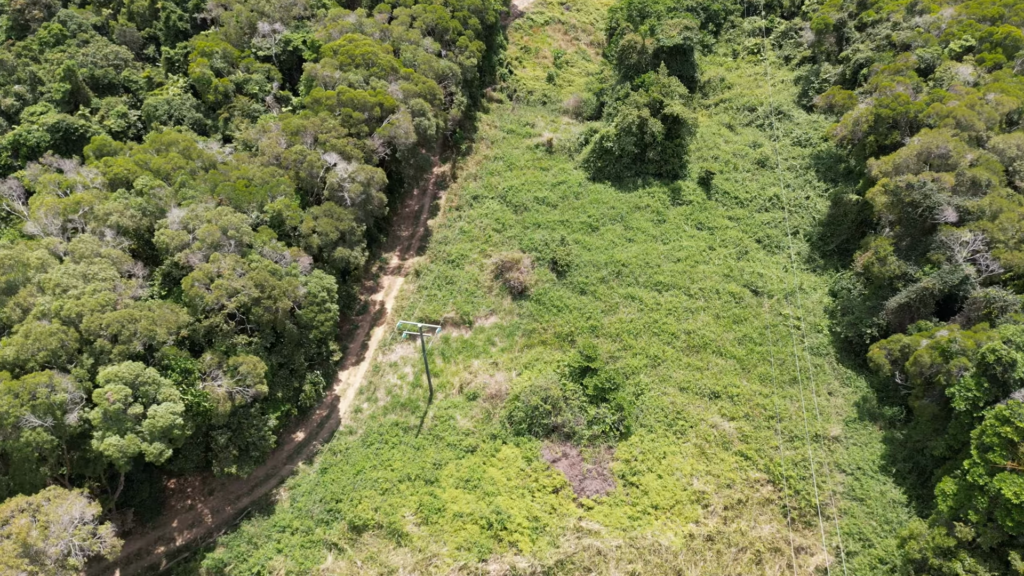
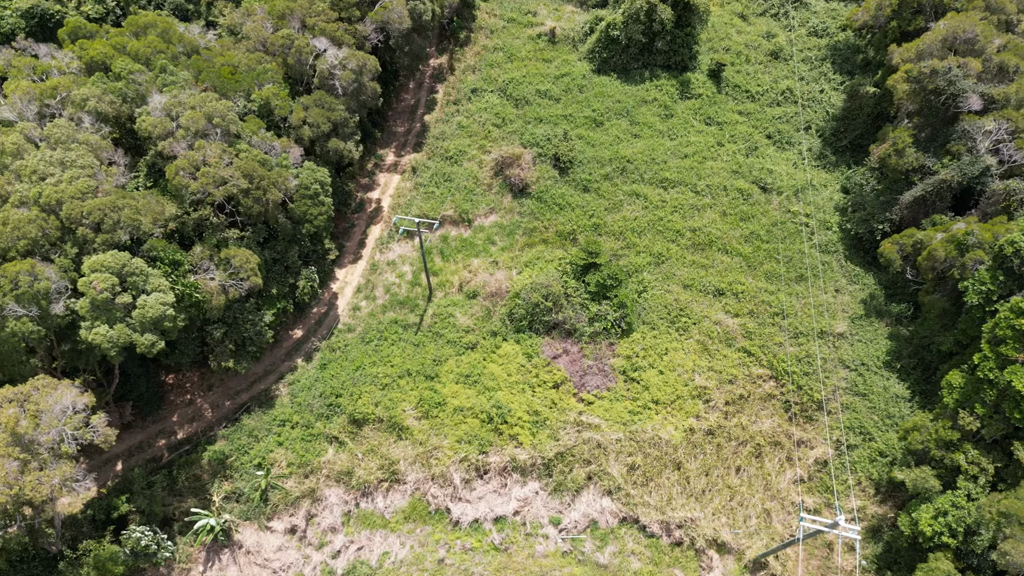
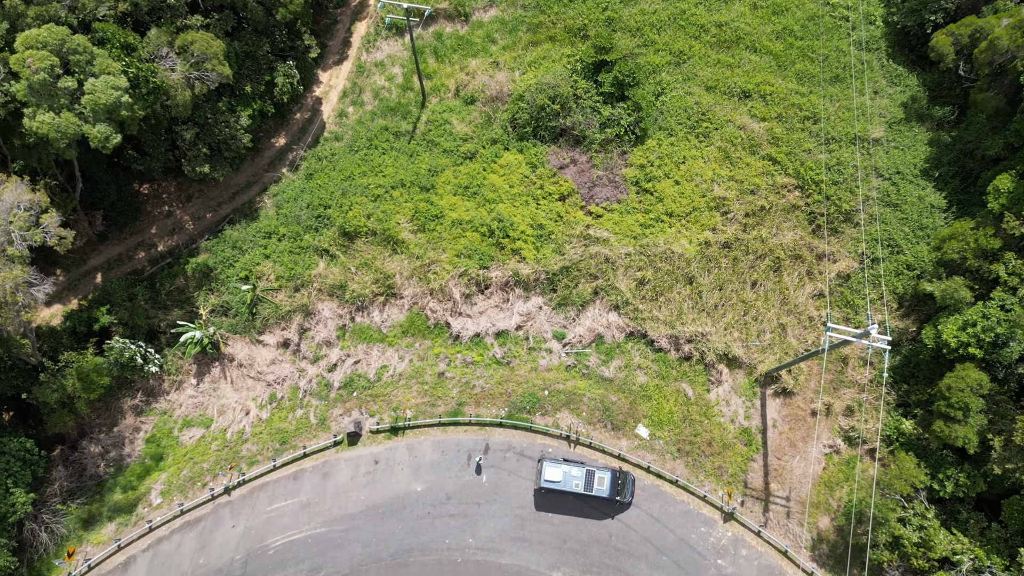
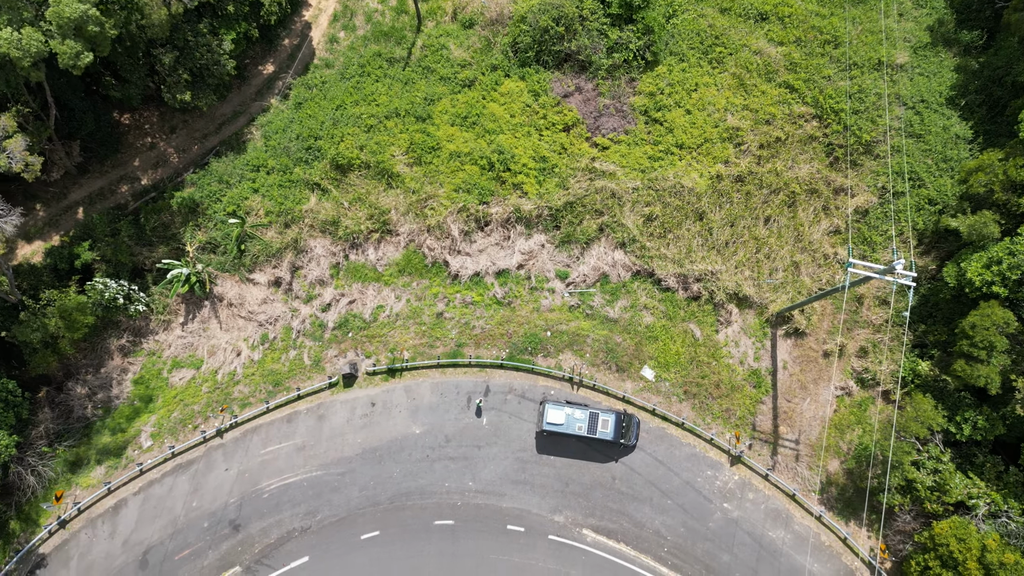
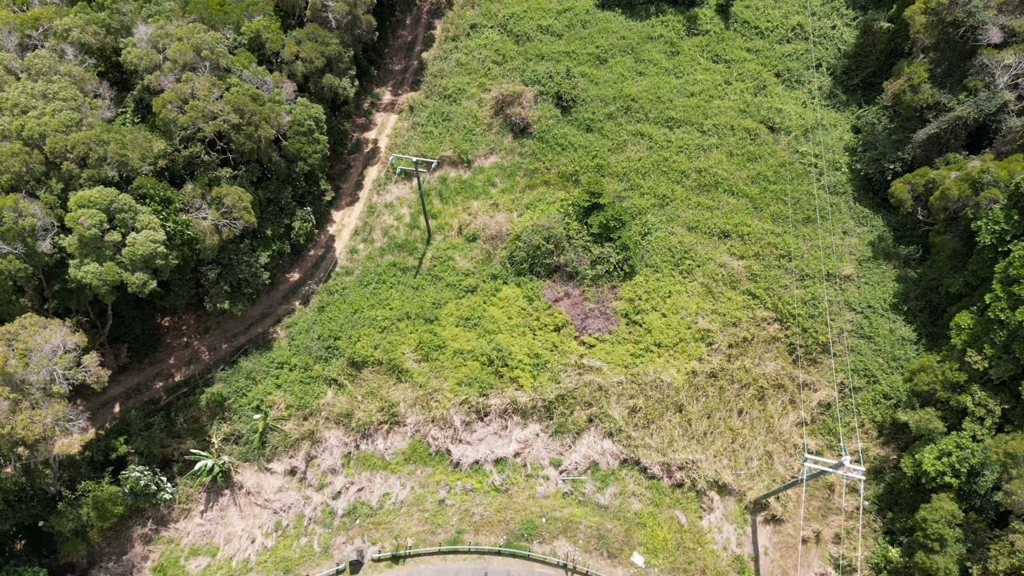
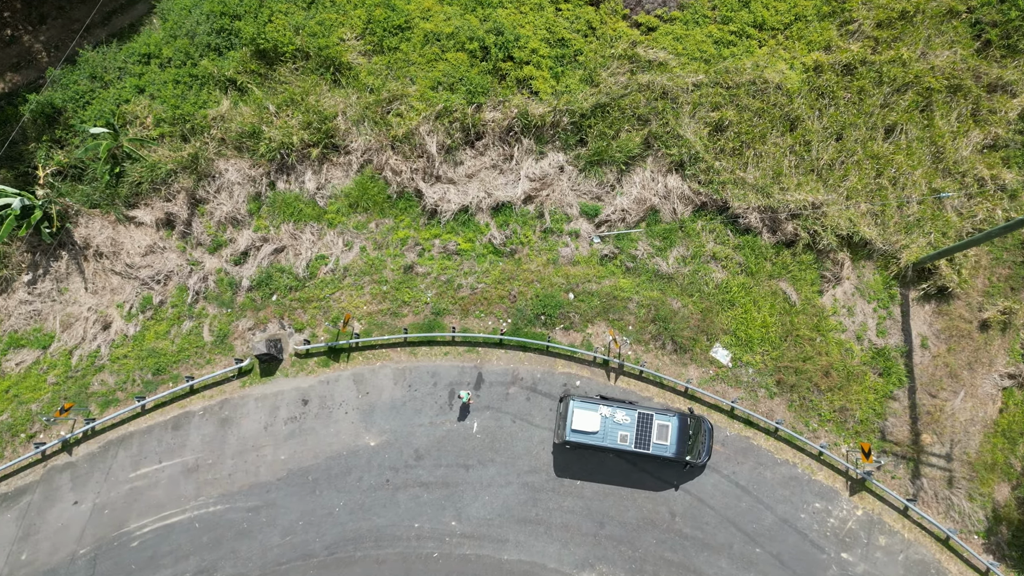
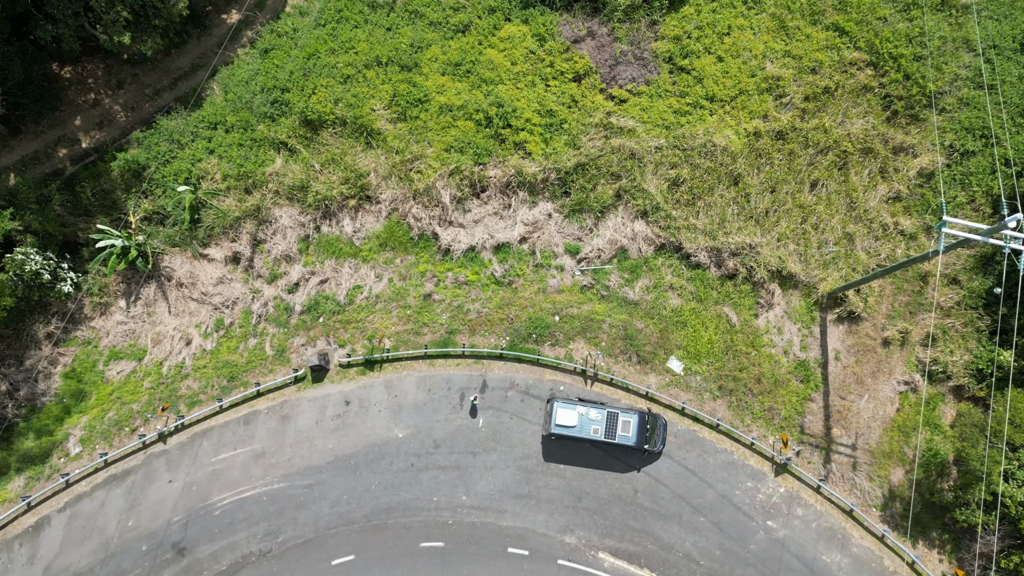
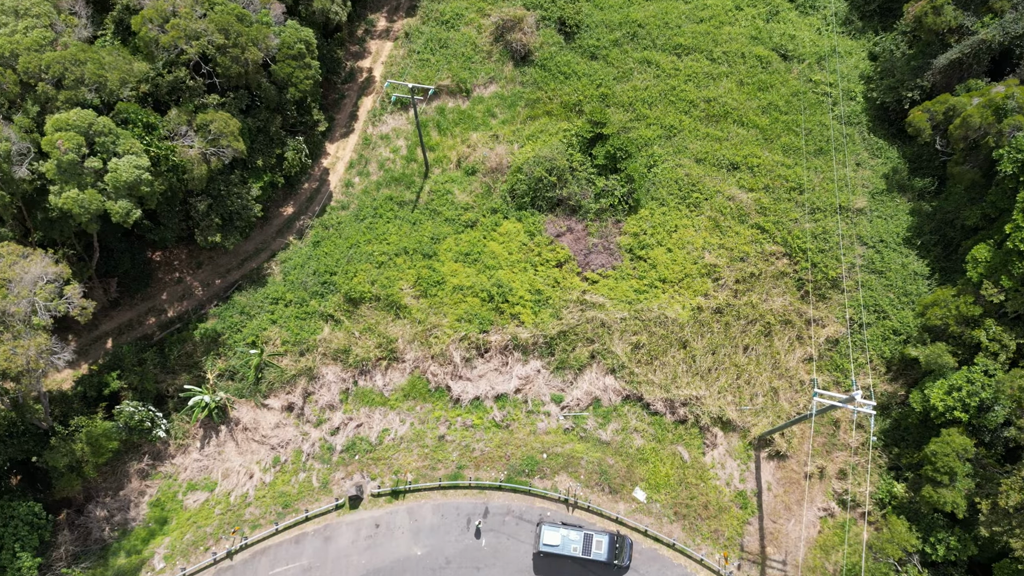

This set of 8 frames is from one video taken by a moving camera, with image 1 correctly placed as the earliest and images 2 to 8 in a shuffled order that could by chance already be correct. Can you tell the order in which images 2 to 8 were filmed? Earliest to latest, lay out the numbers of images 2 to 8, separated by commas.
2, 5, 8, 3, 4, 7, 6
